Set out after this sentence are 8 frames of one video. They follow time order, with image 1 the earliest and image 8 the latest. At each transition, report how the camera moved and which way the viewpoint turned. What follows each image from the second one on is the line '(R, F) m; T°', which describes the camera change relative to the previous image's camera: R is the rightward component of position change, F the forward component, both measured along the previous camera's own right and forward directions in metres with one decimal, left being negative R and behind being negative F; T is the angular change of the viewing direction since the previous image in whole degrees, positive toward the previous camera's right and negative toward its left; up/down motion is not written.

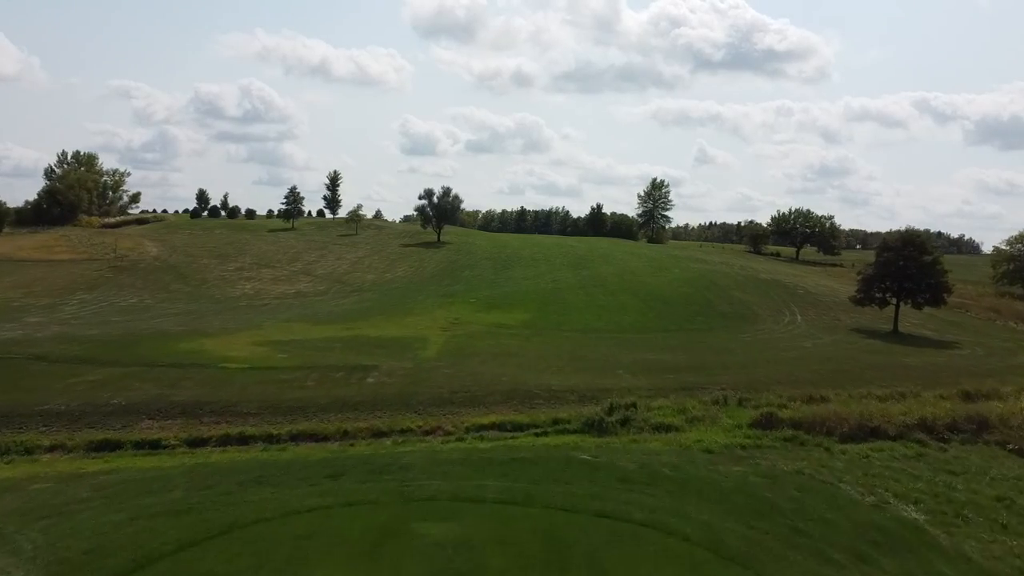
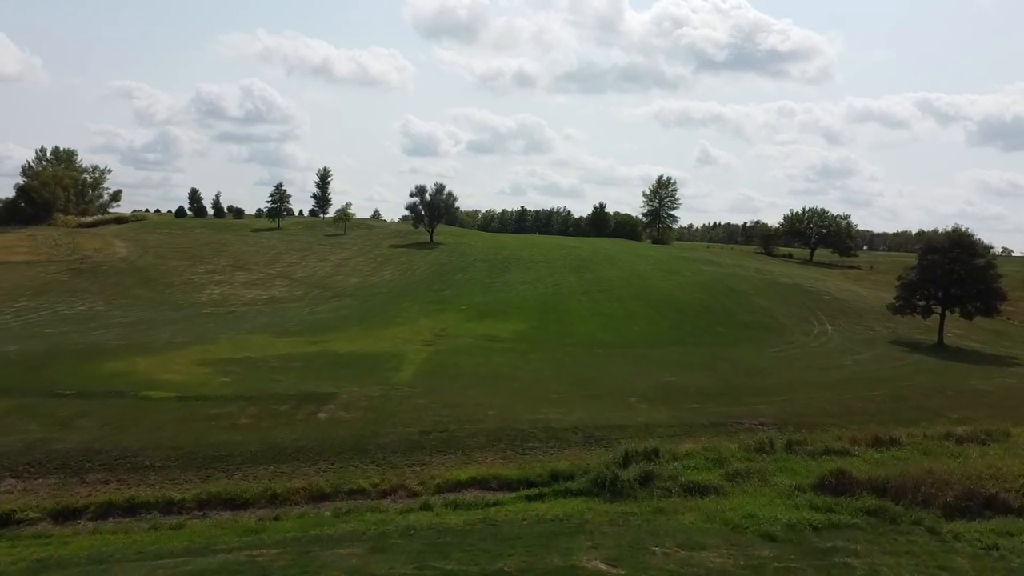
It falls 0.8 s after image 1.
(+0.3, +4.6) m; 0°
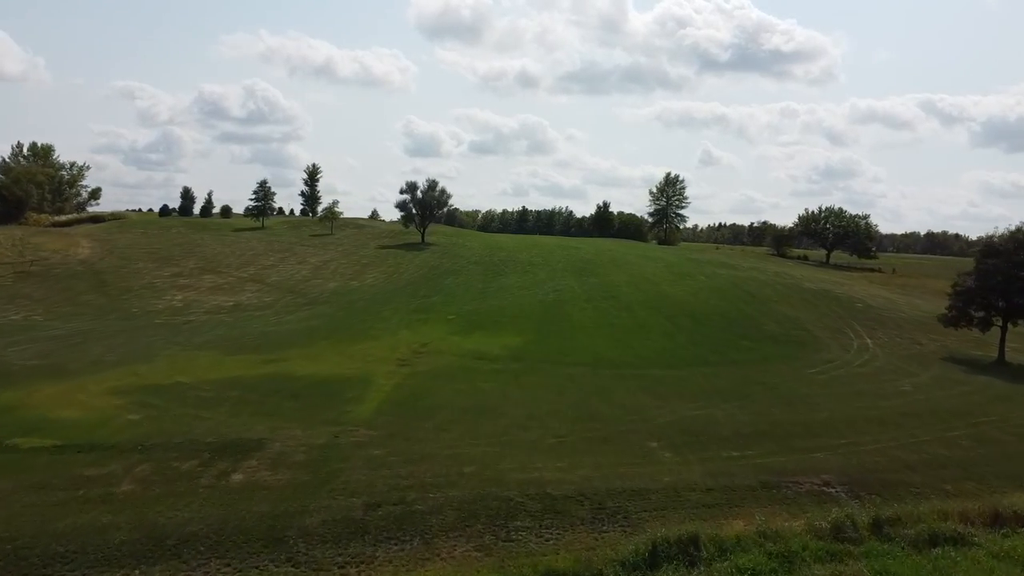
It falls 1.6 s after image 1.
(+0.3, +4.8) m; 0°
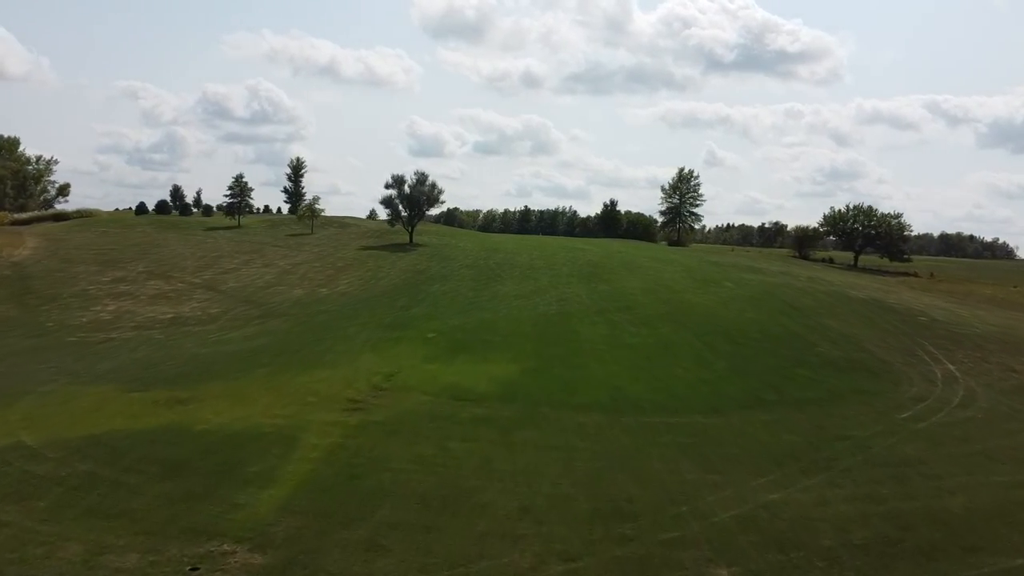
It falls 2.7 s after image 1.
(+0.3, +6.7) m; 0°
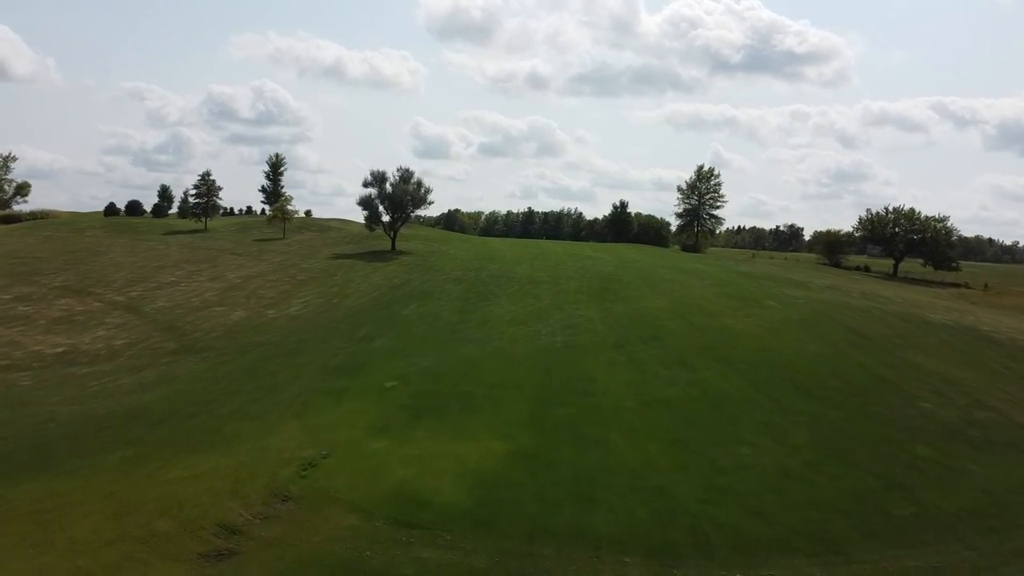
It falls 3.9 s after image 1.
(+0.4, +7.6) m; 0°
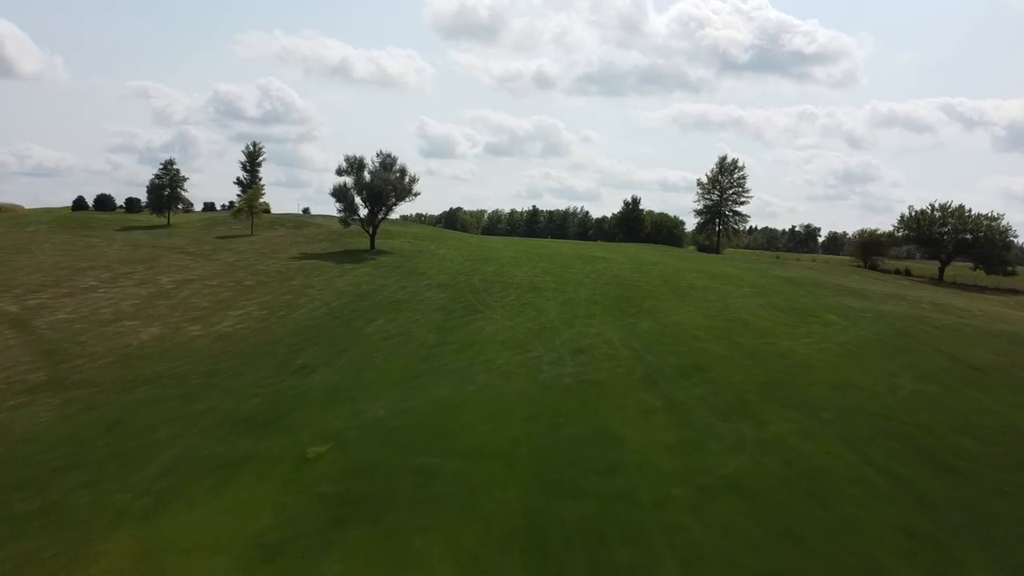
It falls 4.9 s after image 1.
(+0.3, +6.9) m; 0°
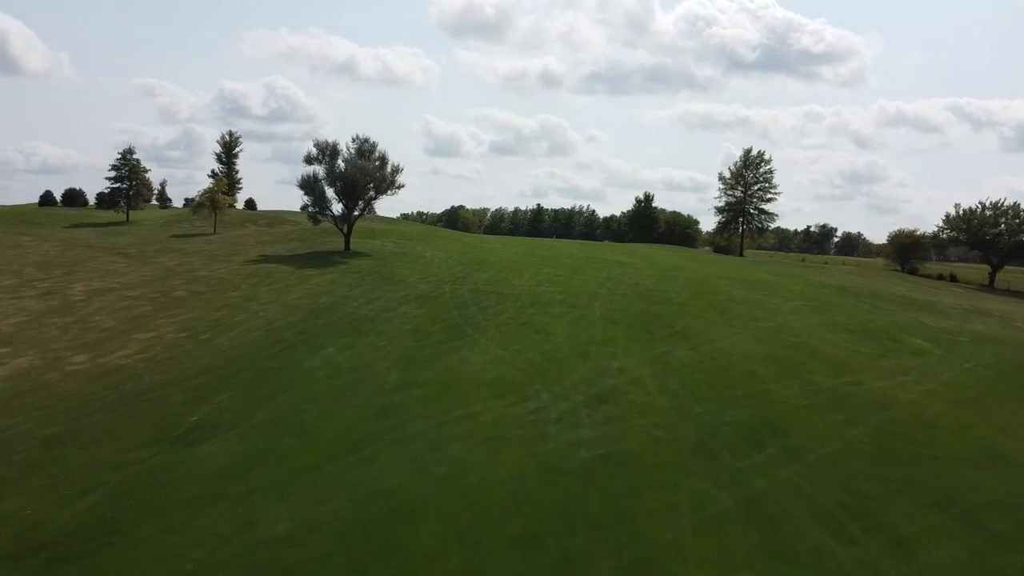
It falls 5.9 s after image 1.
(+0.2, +6.1) m; 0°
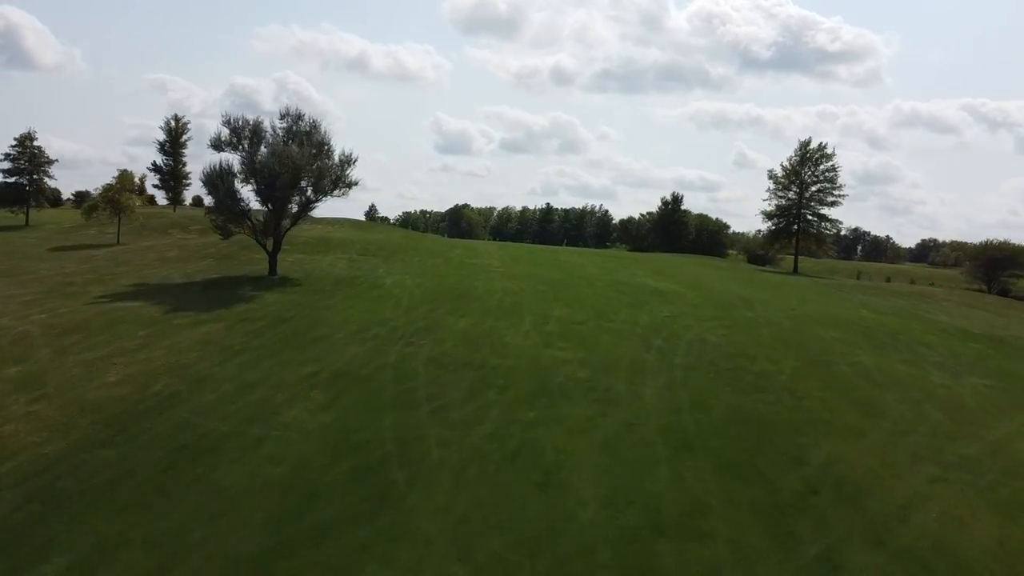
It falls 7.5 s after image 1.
(+0.4, +10.5) m; -1°
